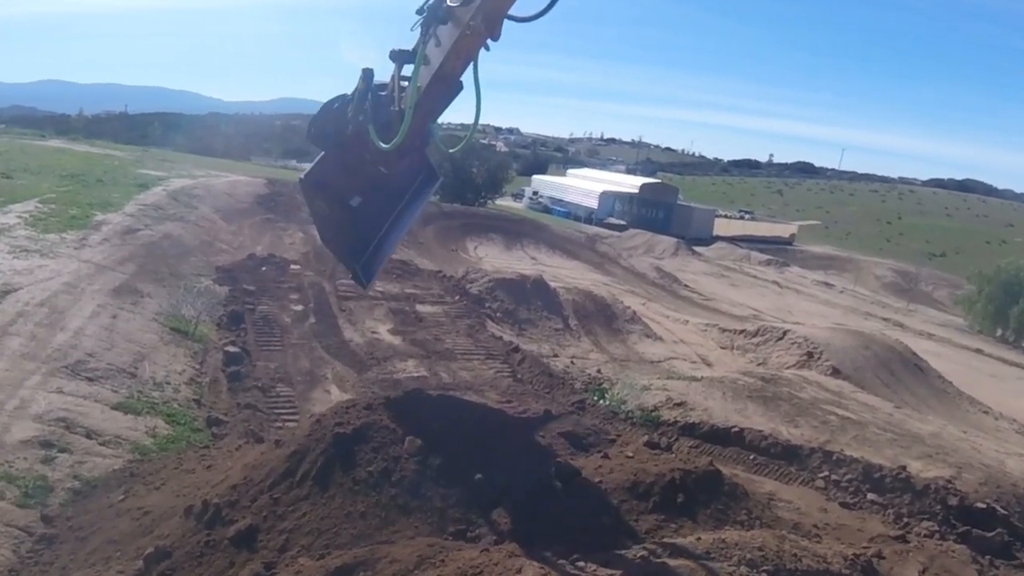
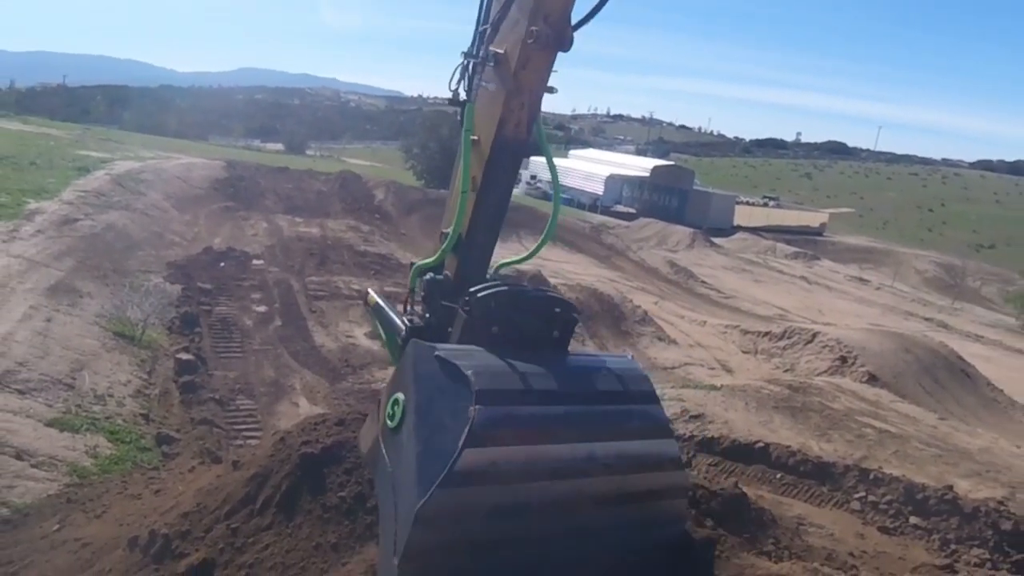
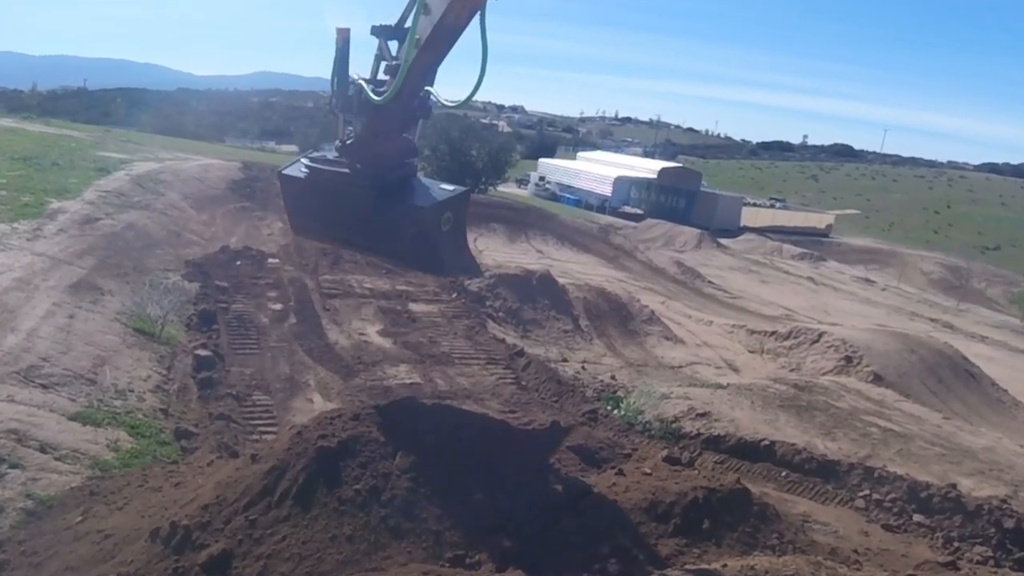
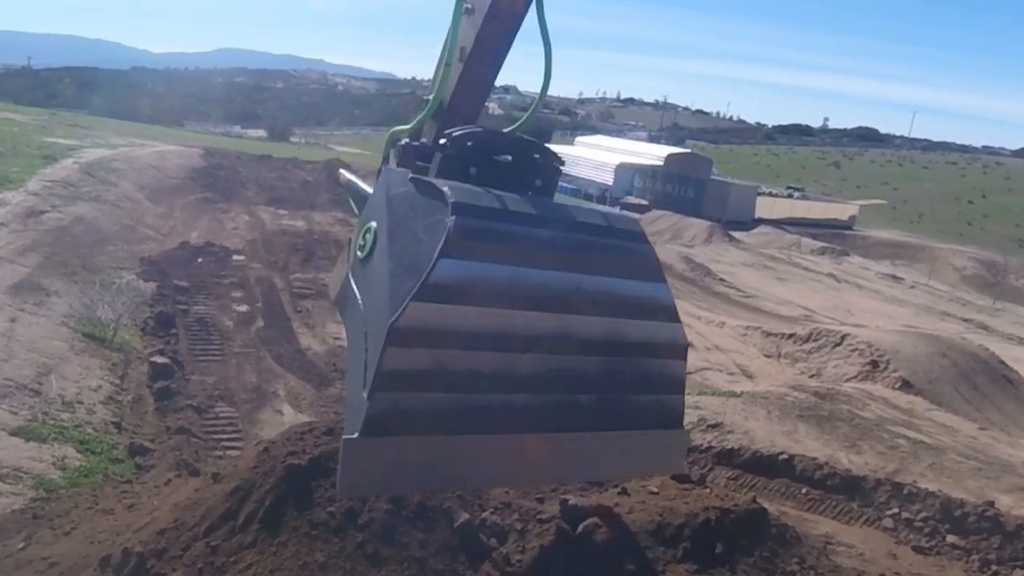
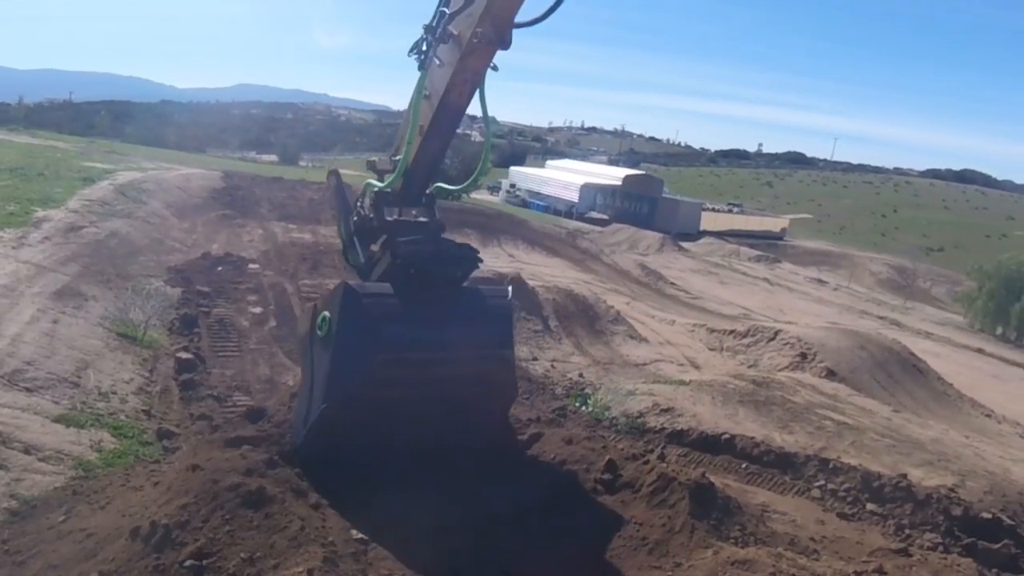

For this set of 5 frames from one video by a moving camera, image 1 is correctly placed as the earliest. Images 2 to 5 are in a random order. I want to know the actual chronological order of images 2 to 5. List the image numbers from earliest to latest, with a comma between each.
3, 4, 2, 5
